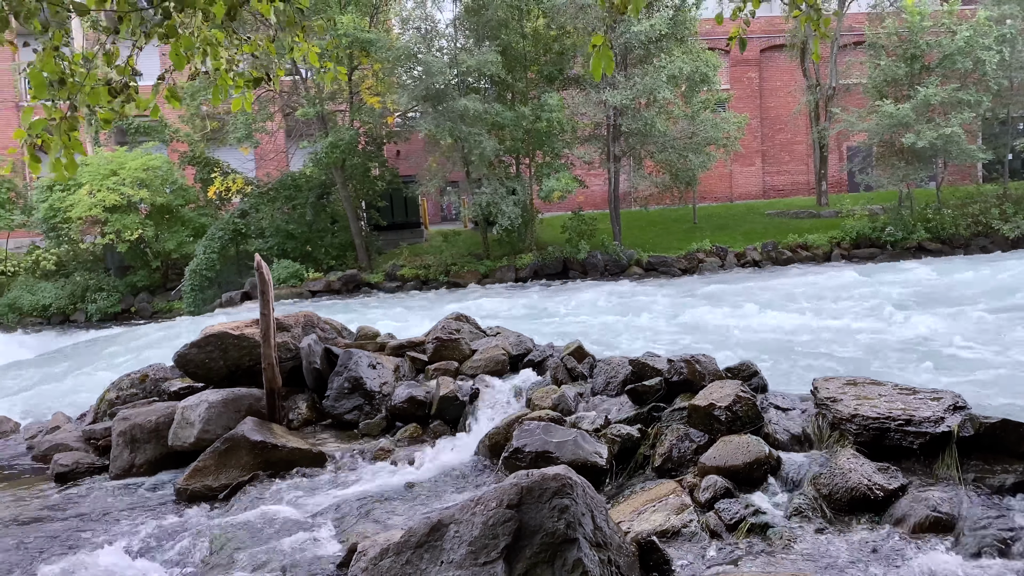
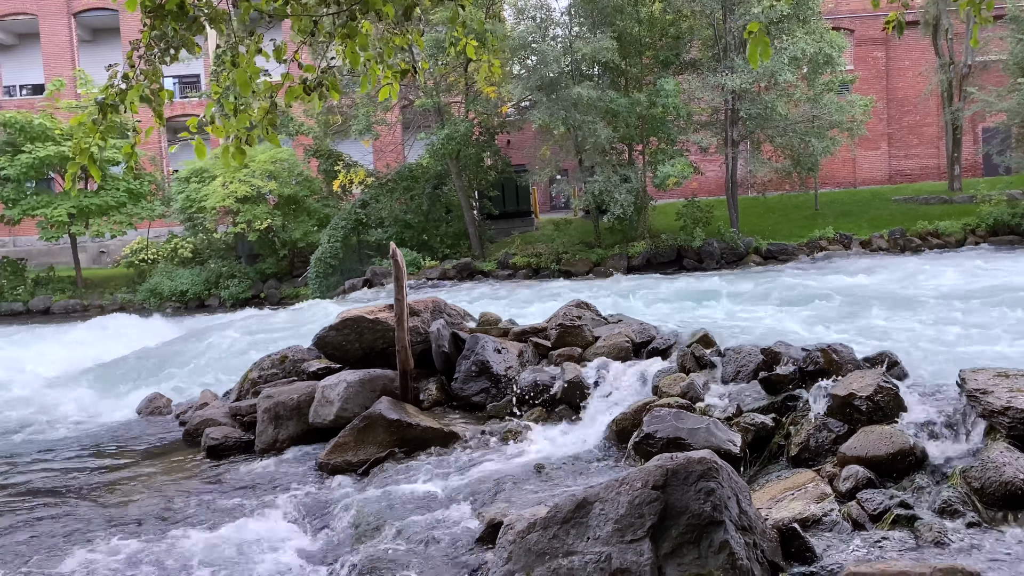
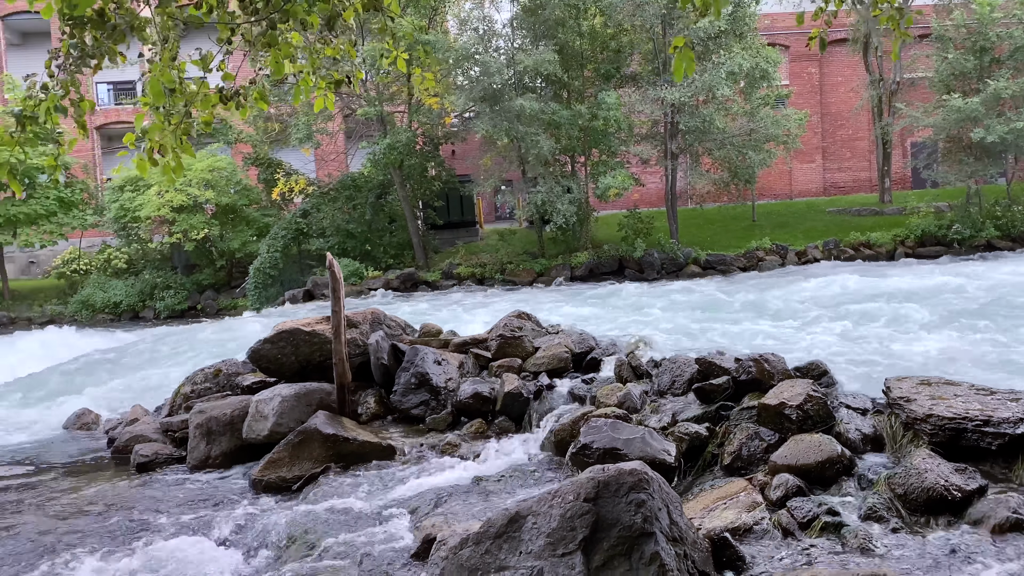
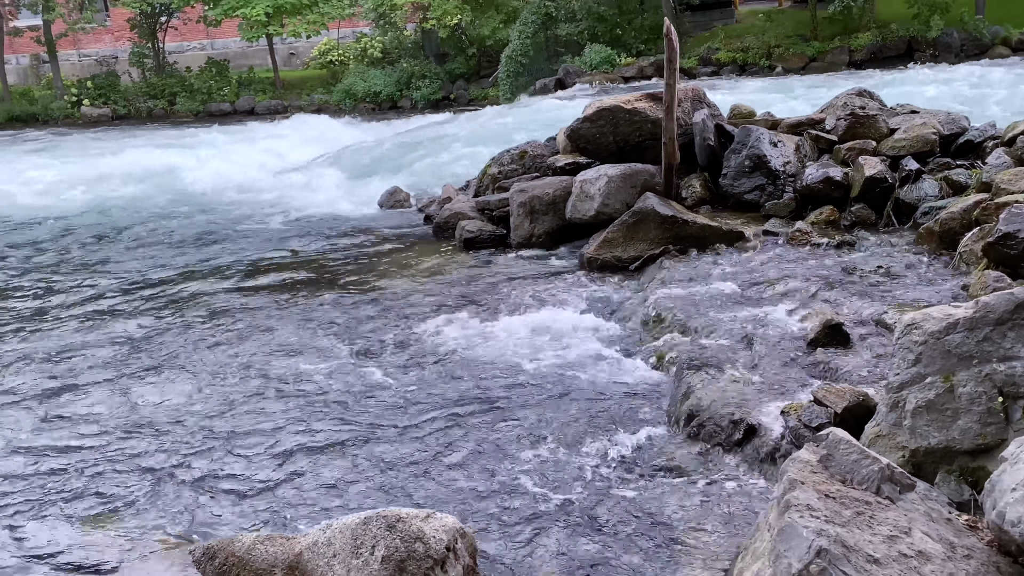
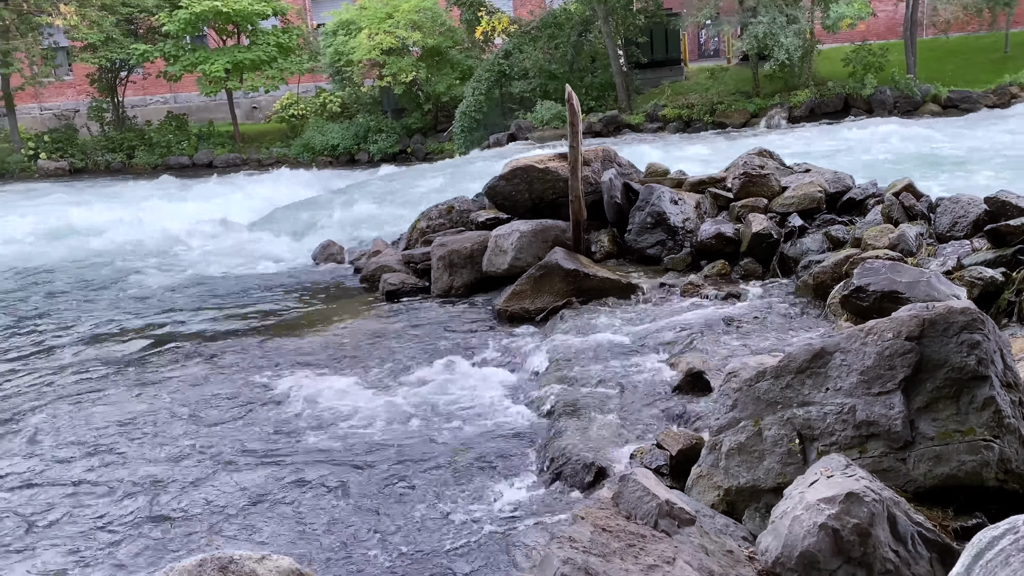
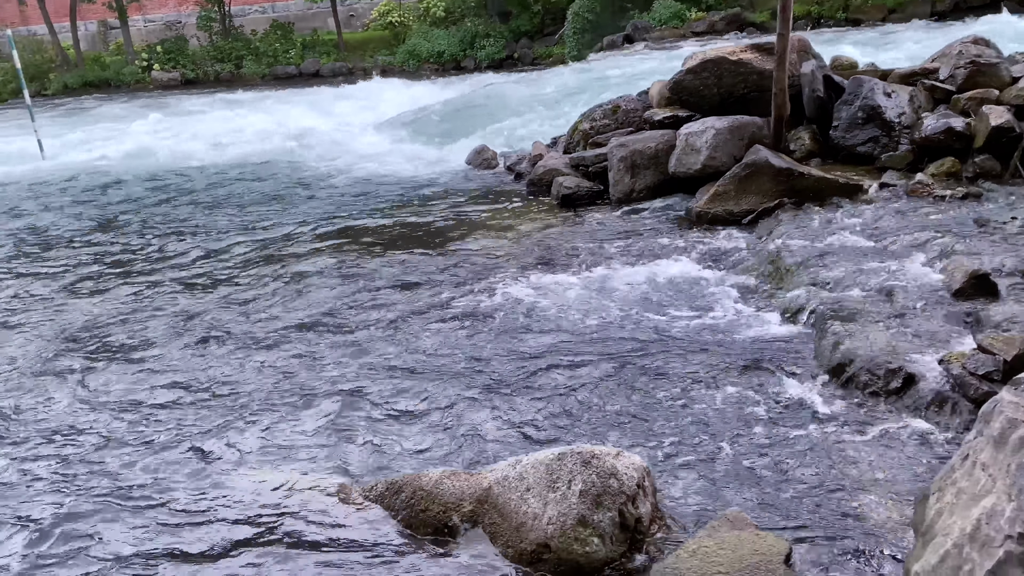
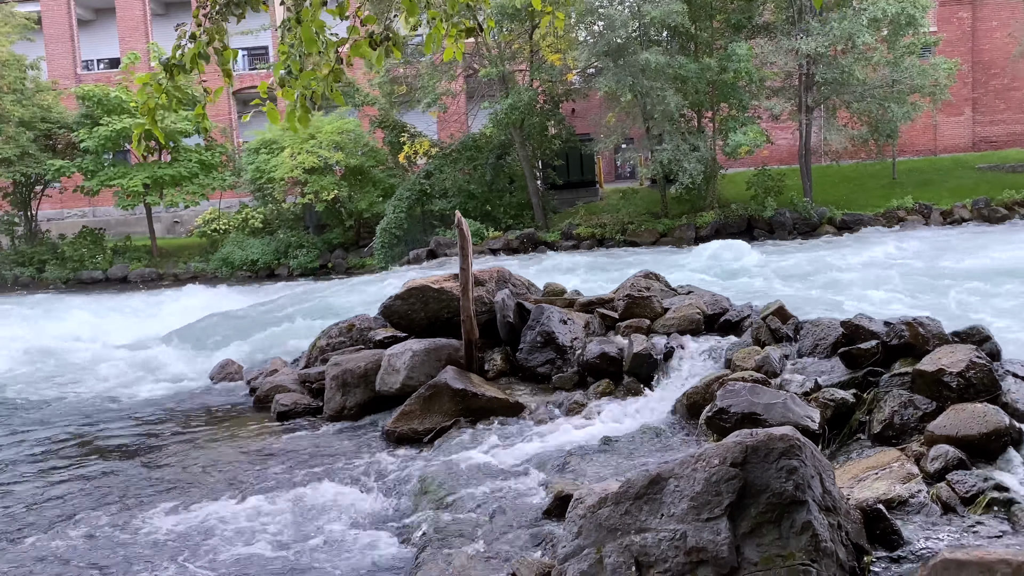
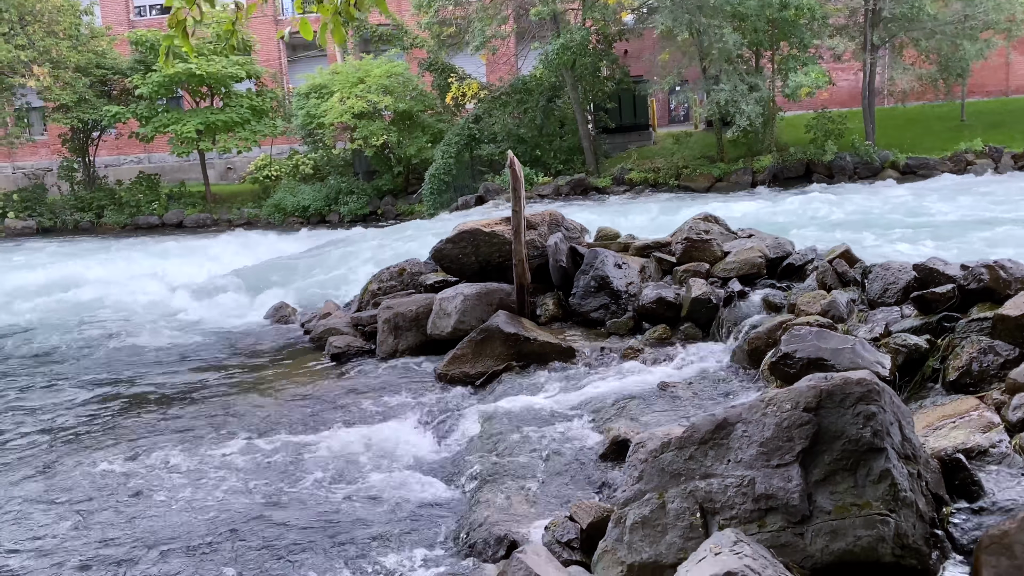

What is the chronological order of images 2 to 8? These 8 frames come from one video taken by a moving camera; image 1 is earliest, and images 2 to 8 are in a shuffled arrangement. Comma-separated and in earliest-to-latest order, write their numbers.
3, 2, 7, 8, 5, 4, 6
